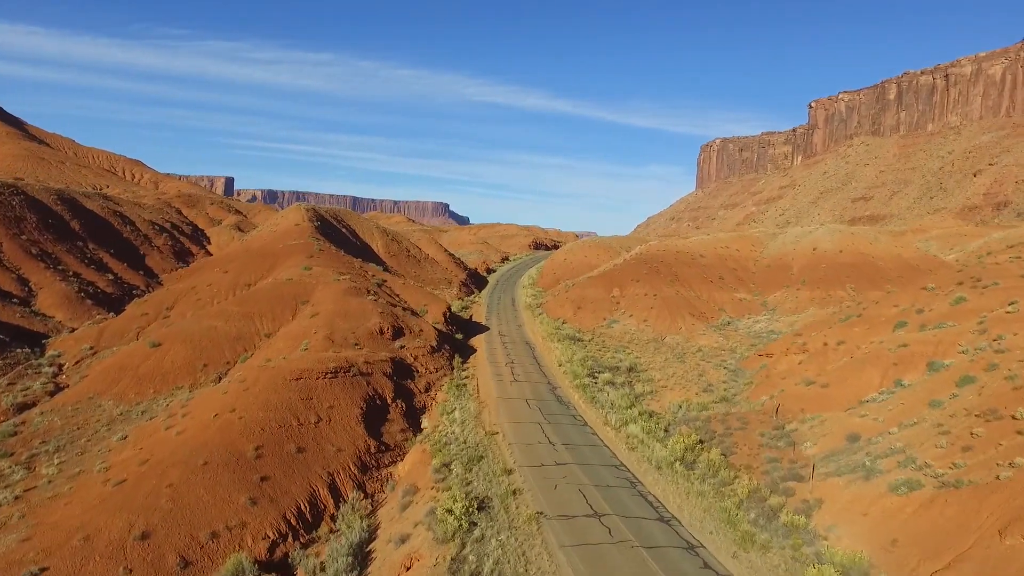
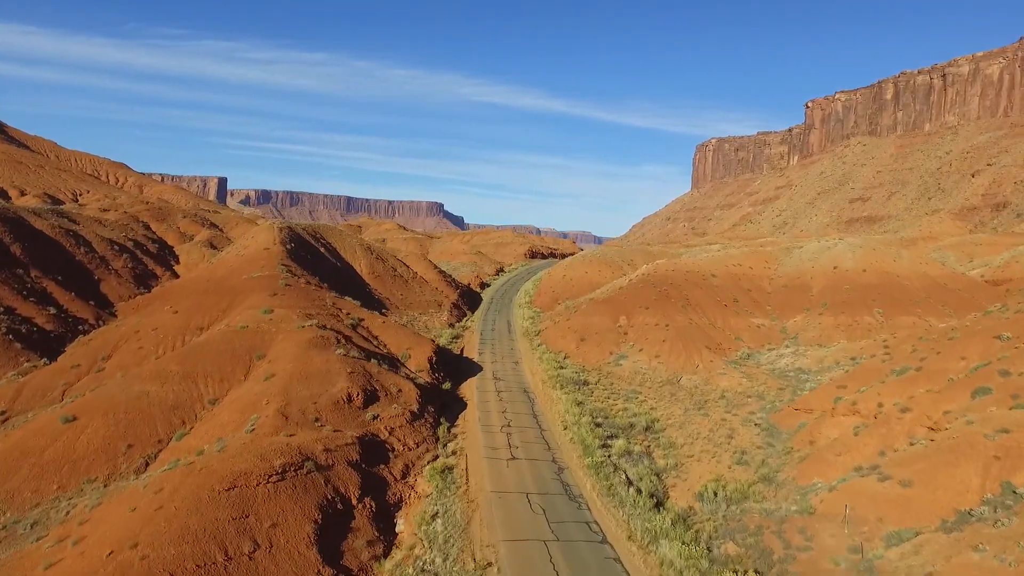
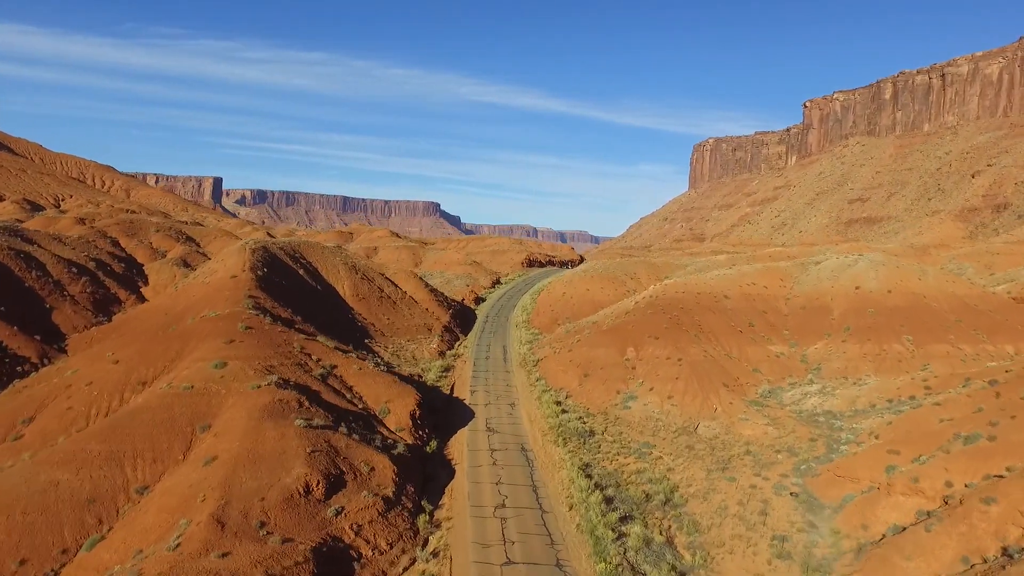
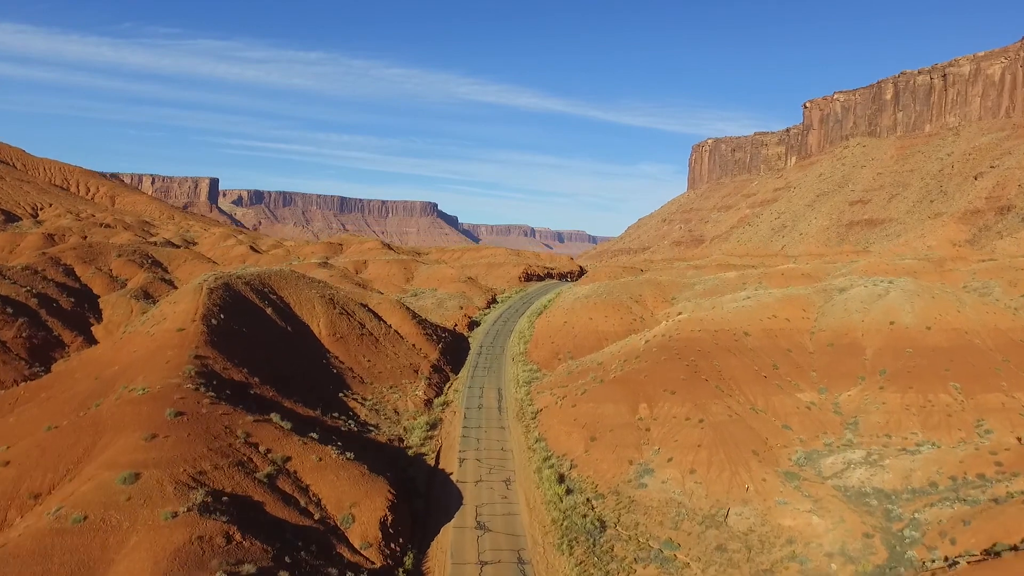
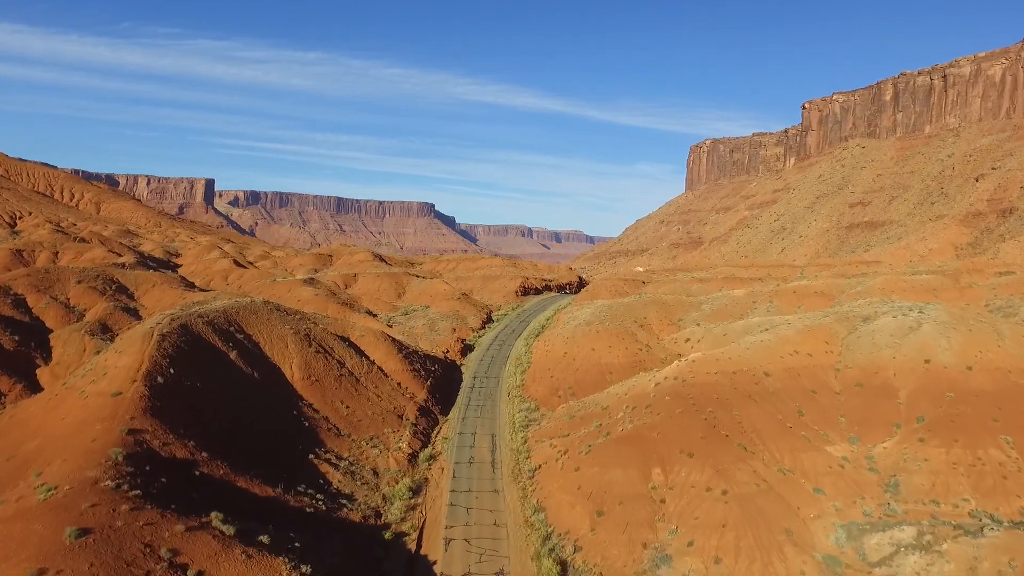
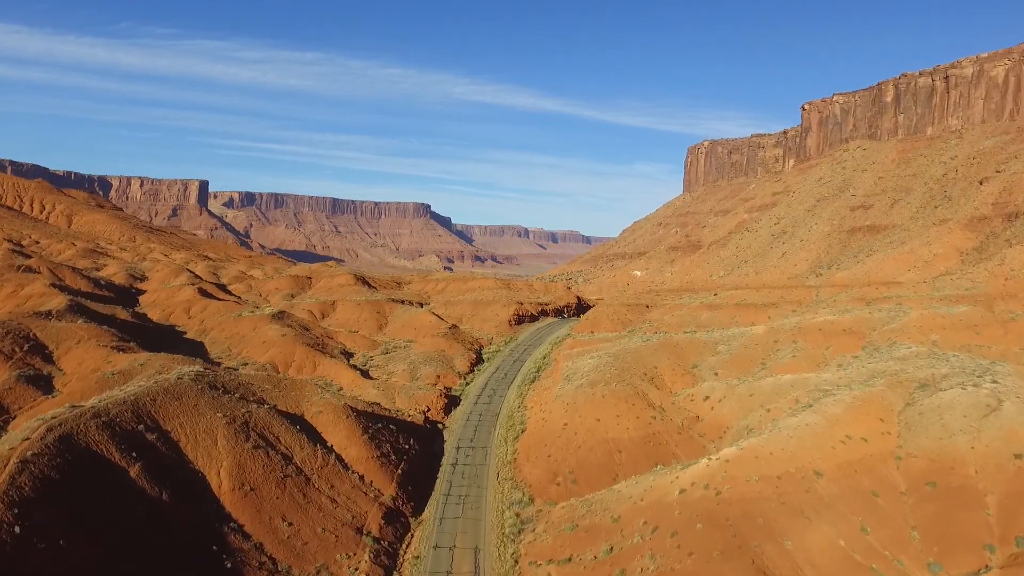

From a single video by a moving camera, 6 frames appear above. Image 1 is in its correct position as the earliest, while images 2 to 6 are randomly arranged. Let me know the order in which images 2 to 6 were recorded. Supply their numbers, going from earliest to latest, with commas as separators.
2, 3, 4, 5, 6
